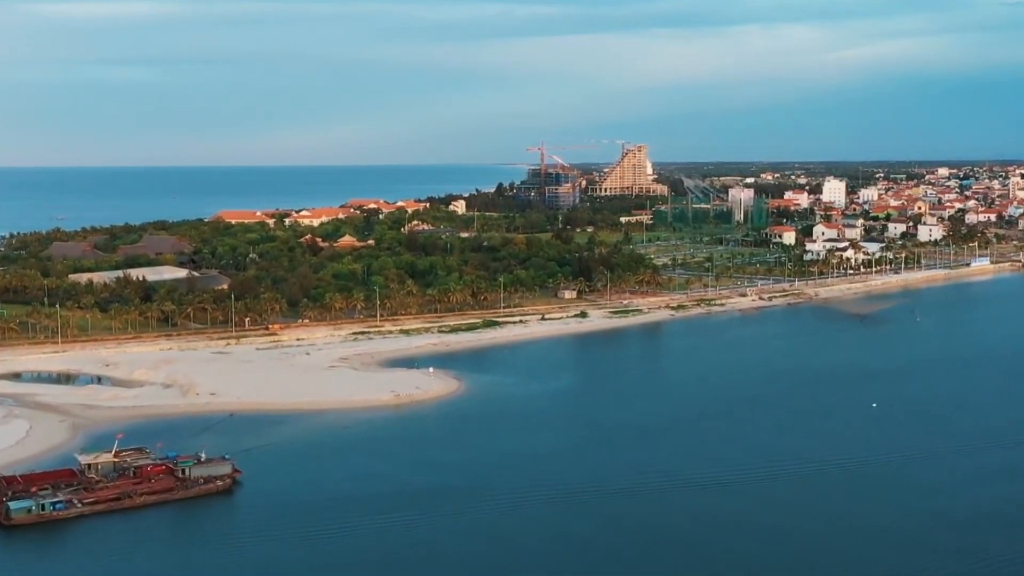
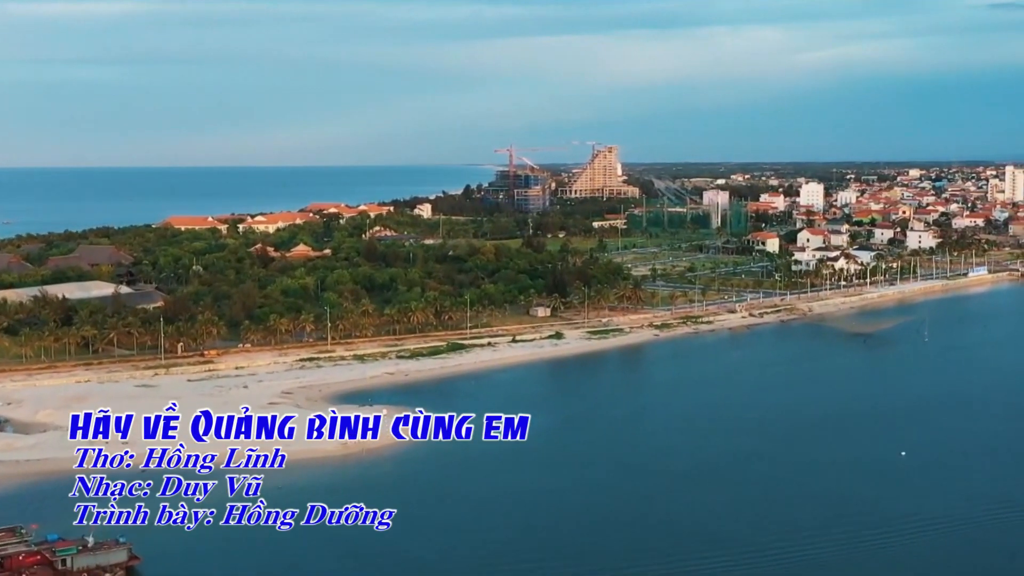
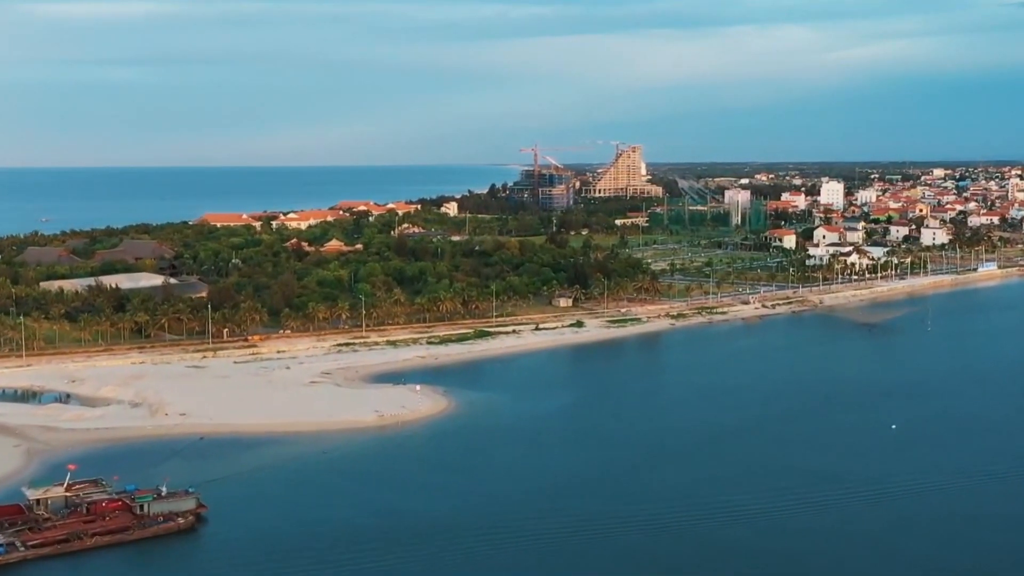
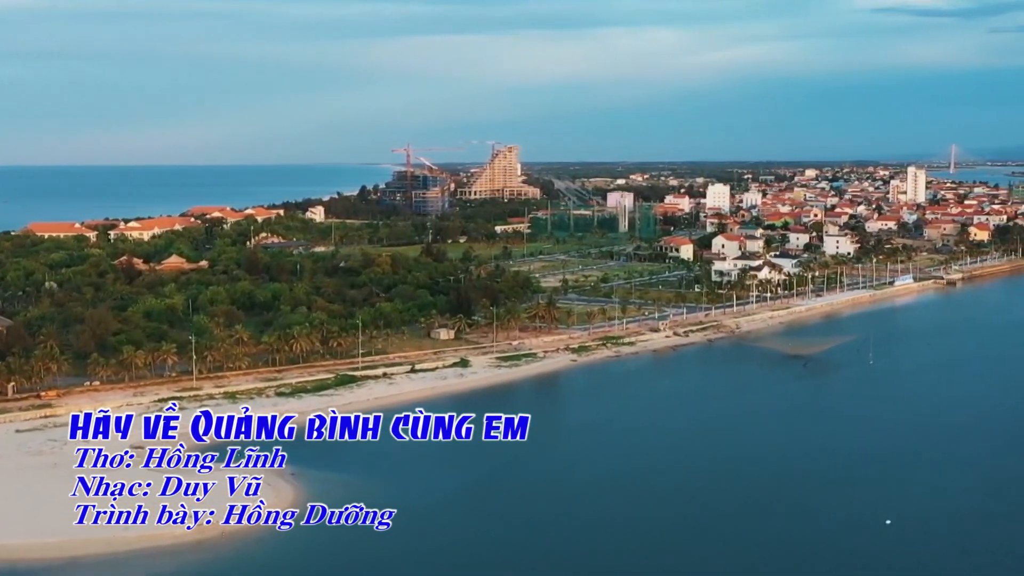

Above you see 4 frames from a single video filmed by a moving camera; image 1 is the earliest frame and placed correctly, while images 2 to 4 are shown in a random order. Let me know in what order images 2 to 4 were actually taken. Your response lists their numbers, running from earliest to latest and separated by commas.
3, 2, 4
